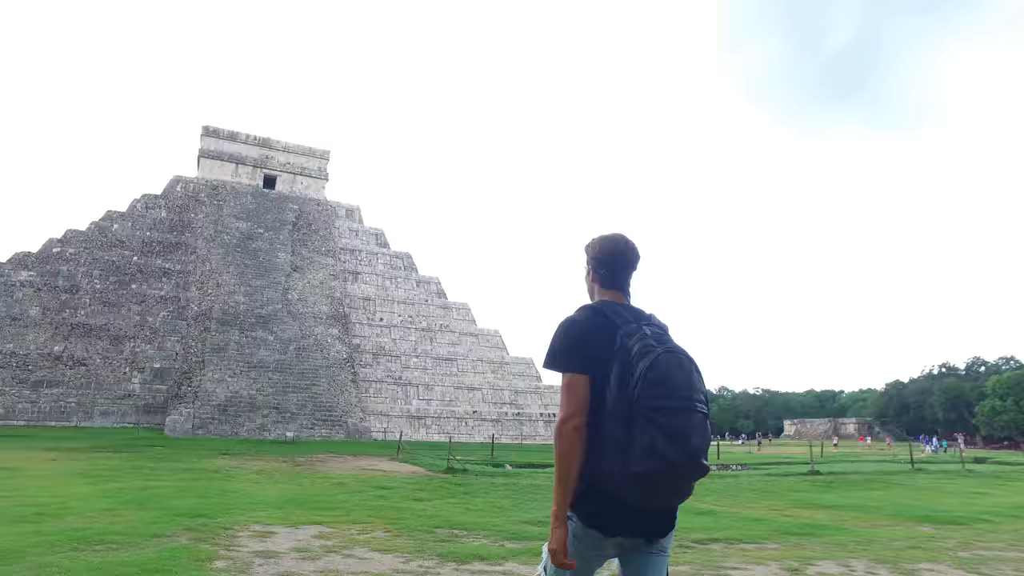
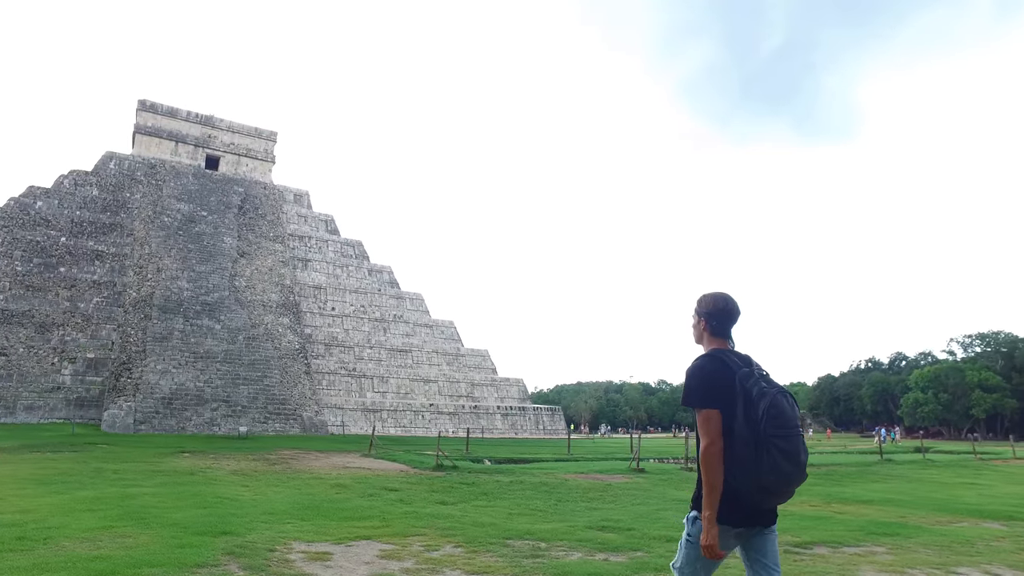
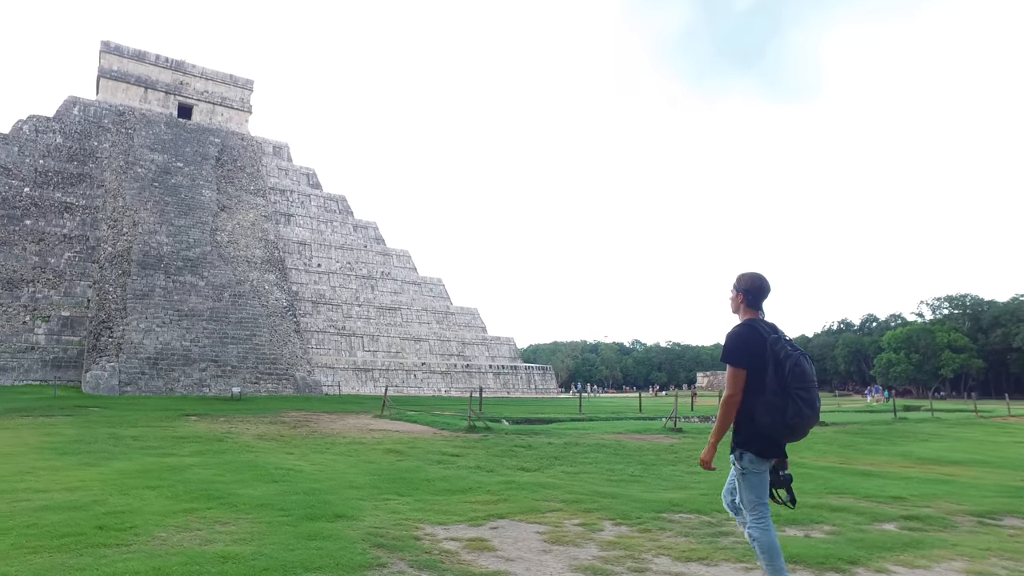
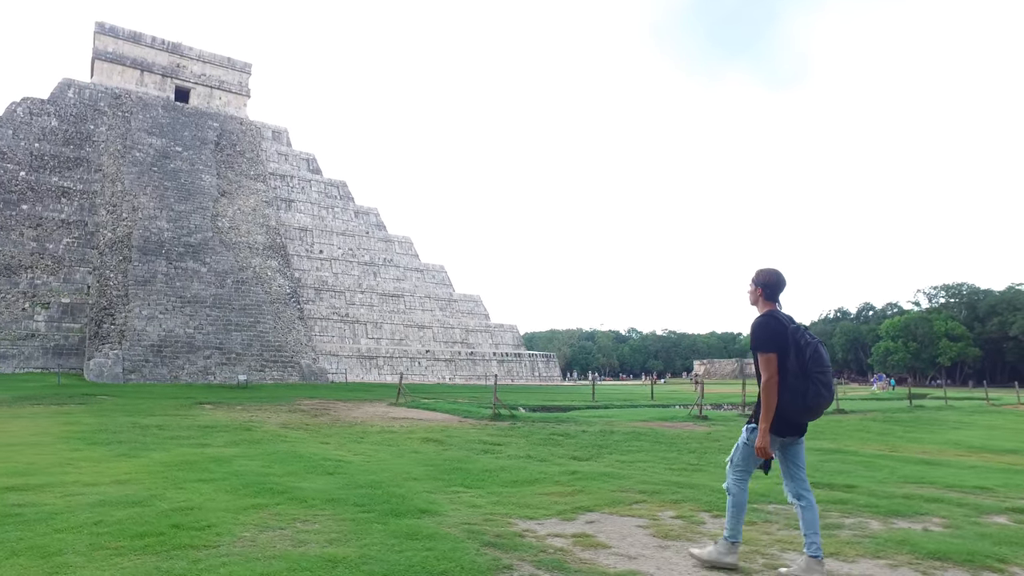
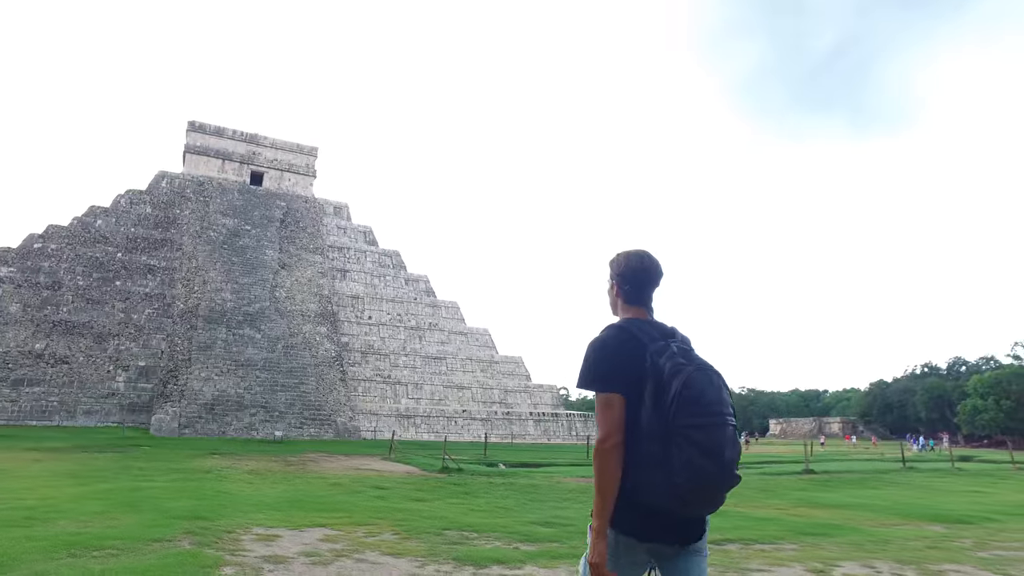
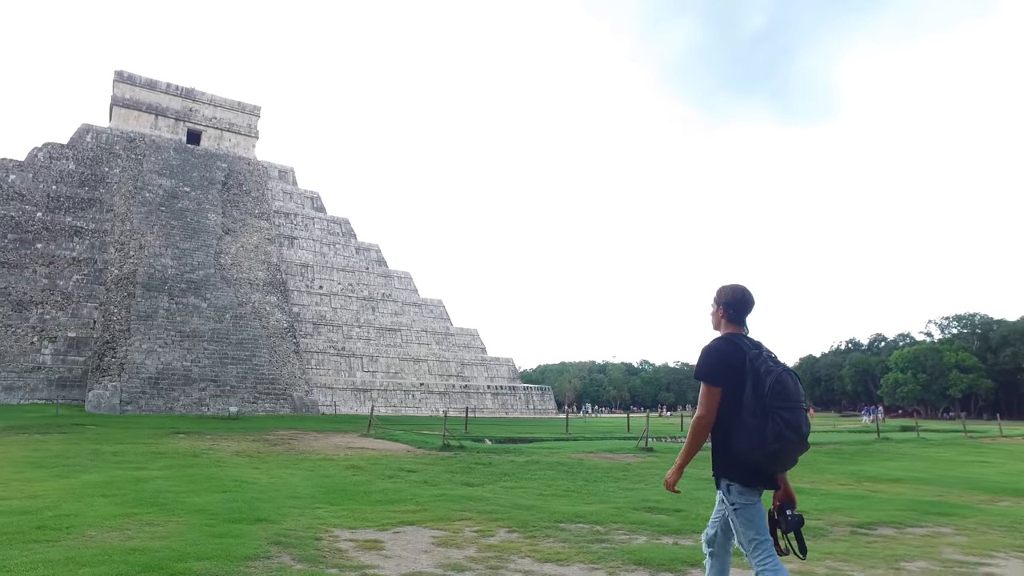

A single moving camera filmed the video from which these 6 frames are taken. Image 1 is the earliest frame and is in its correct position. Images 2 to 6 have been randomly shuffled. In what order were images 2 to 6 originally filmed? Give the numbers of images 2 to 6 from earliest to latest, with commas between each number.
5, 2, 6, 3, 4
